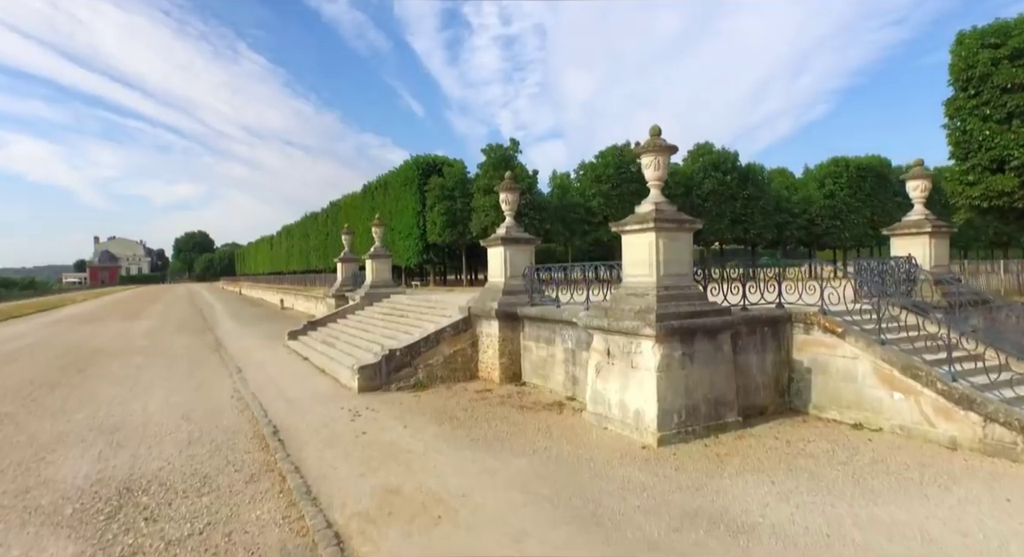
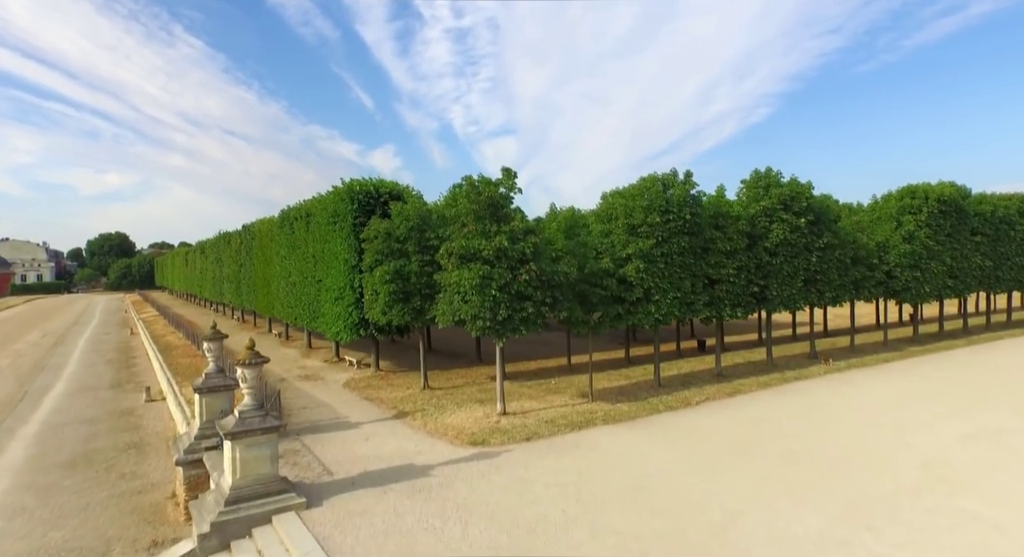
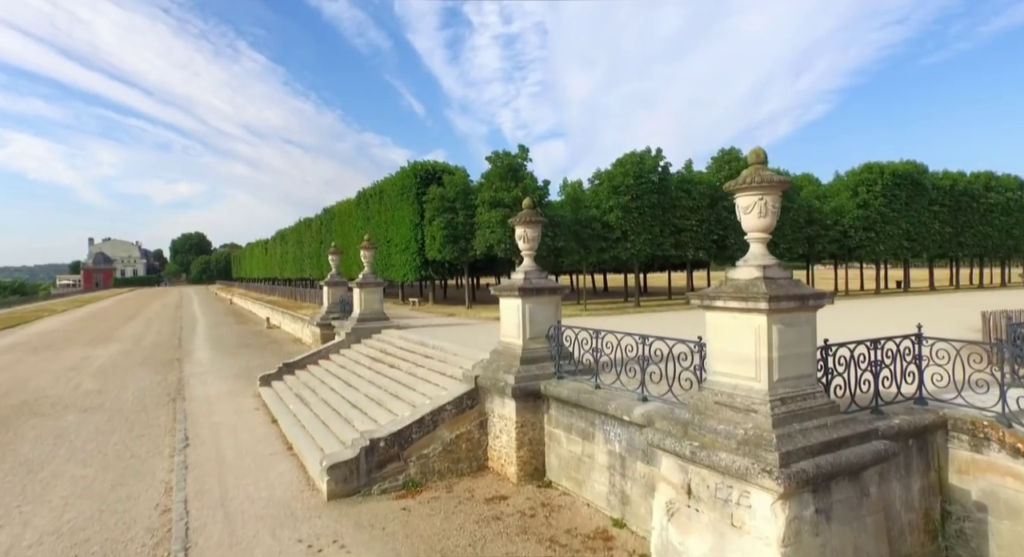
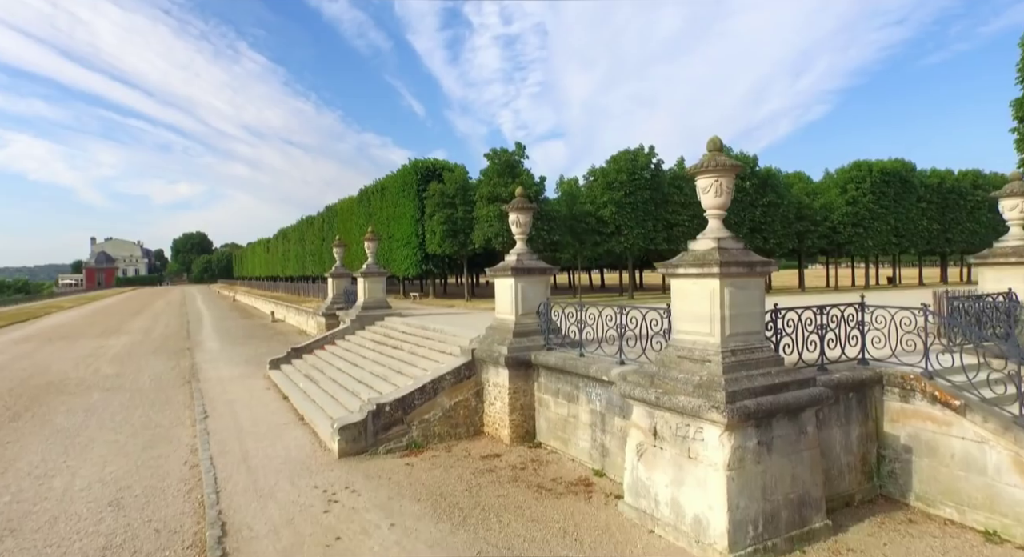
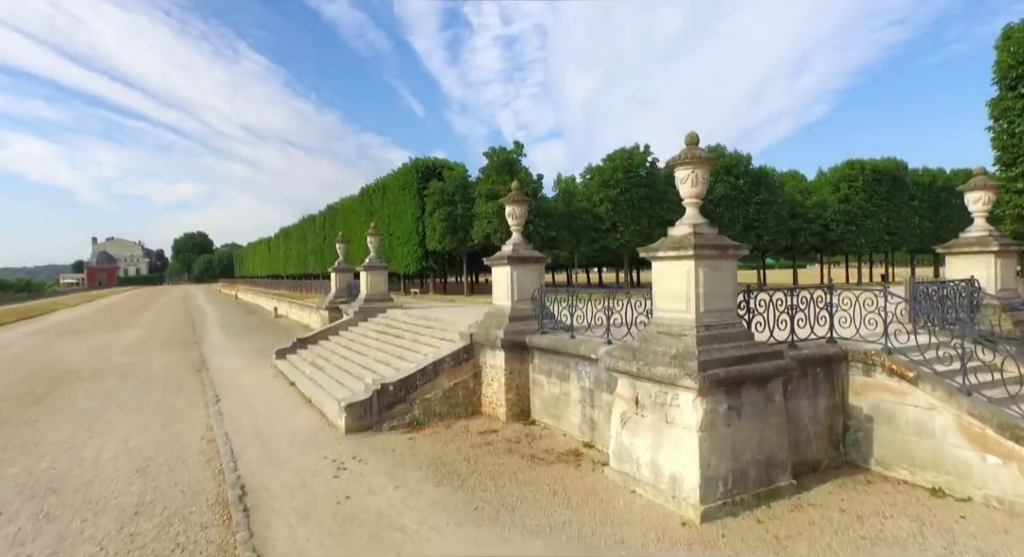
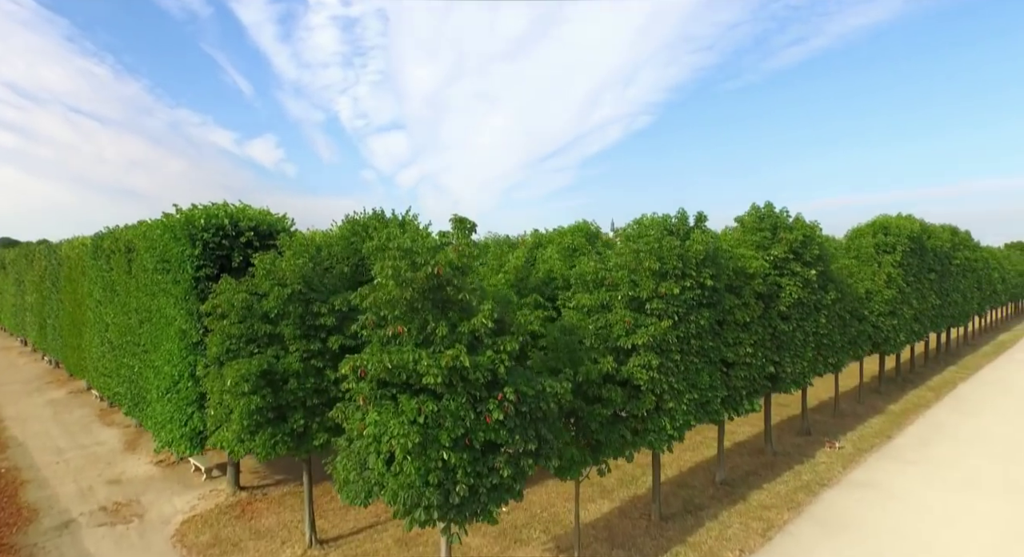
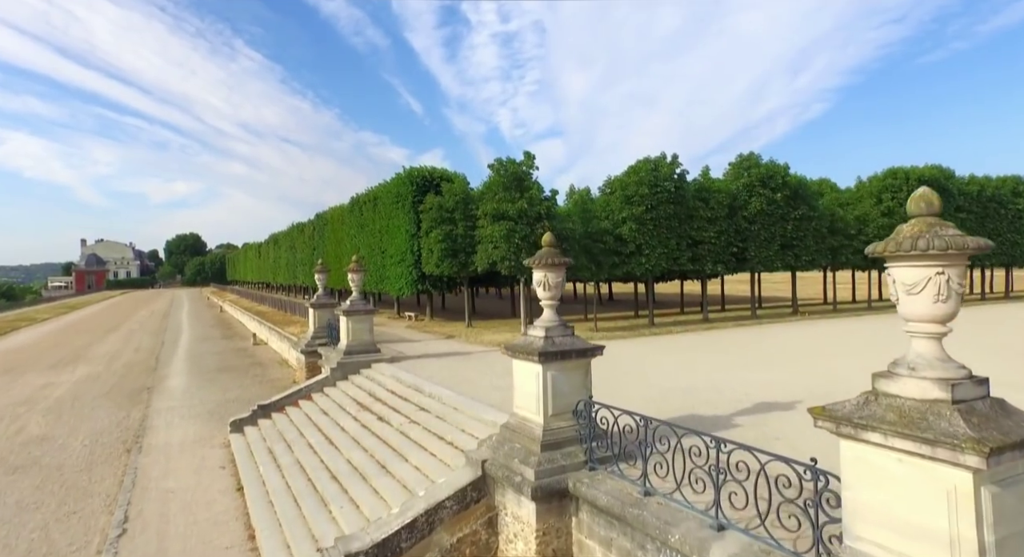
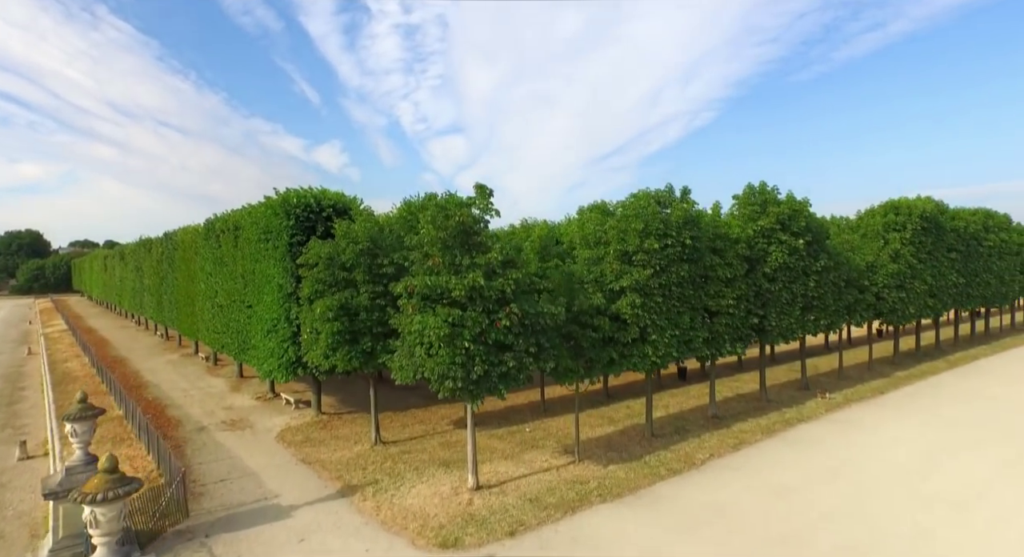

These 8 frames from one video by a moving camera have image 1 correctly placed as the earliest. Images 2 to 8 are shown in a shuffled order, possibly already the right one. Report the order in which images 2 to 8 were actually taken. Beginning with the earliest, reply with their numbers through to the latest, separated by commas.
5, 4, 3, 7, 2, 8, 6
